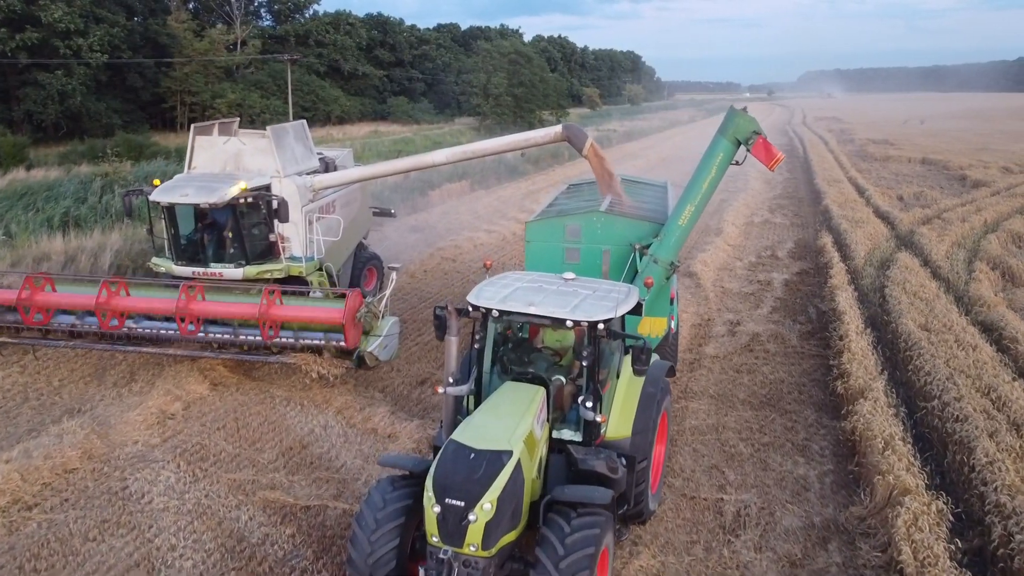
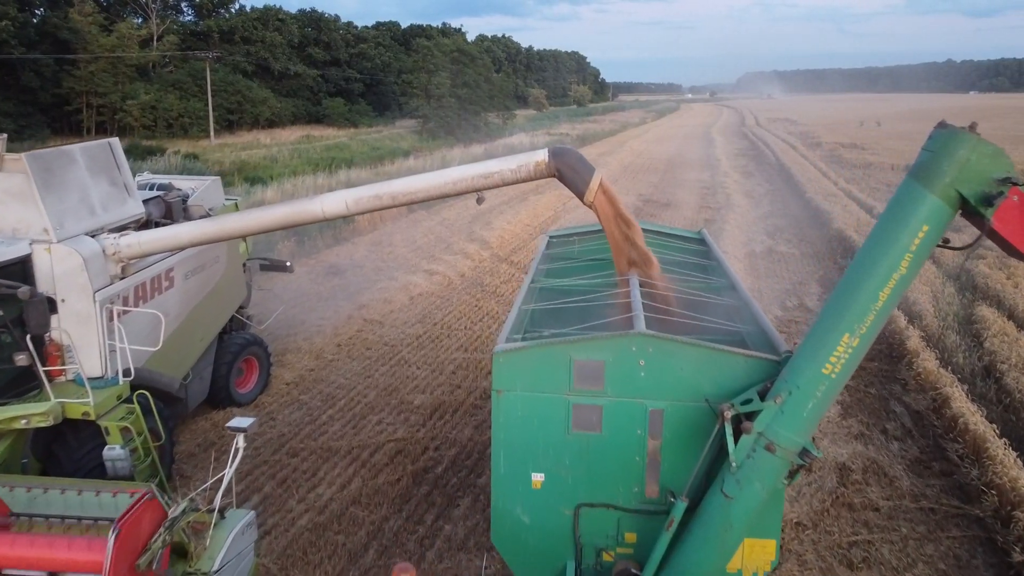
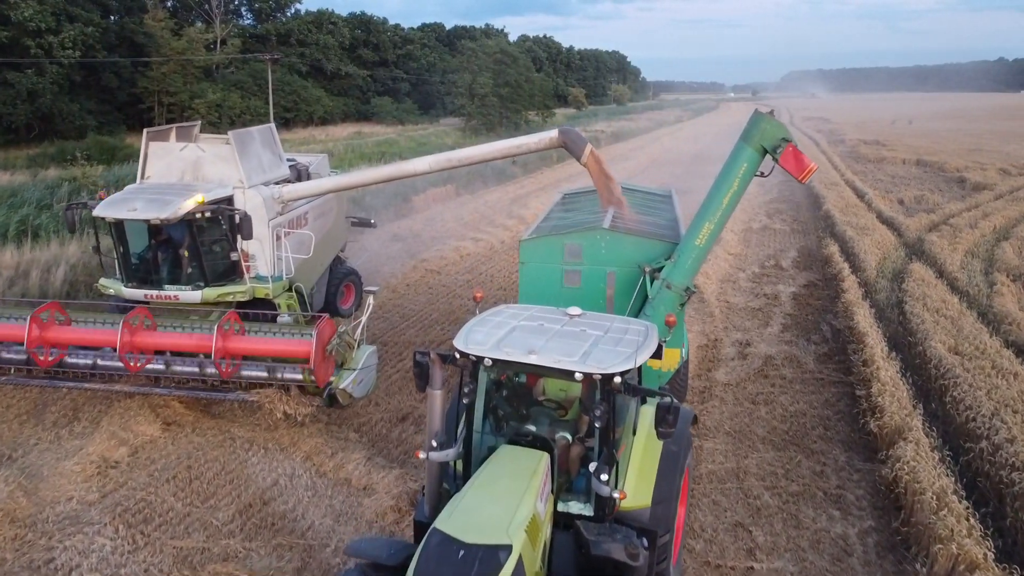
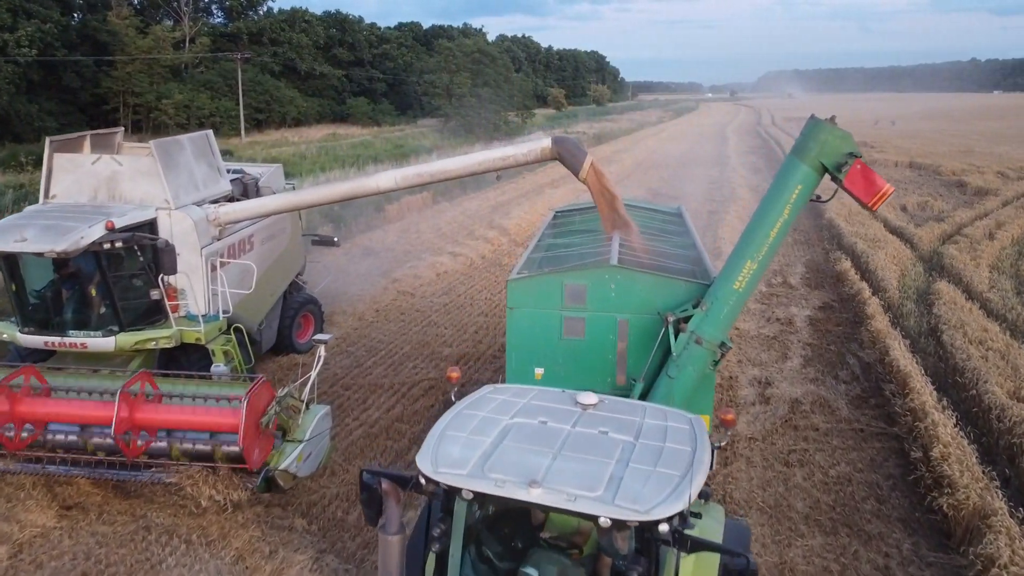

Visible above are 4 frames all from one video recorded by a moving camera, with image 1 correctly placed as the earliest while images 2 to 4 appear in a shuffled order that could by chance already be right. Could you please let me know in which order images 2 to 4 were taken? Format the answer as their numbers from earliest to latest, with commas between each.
3, 4, 2
